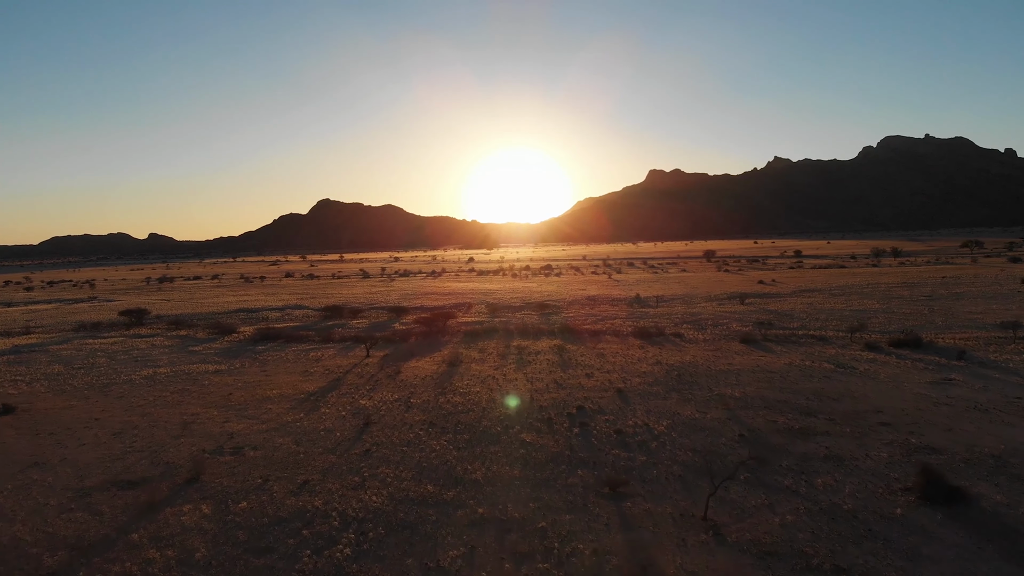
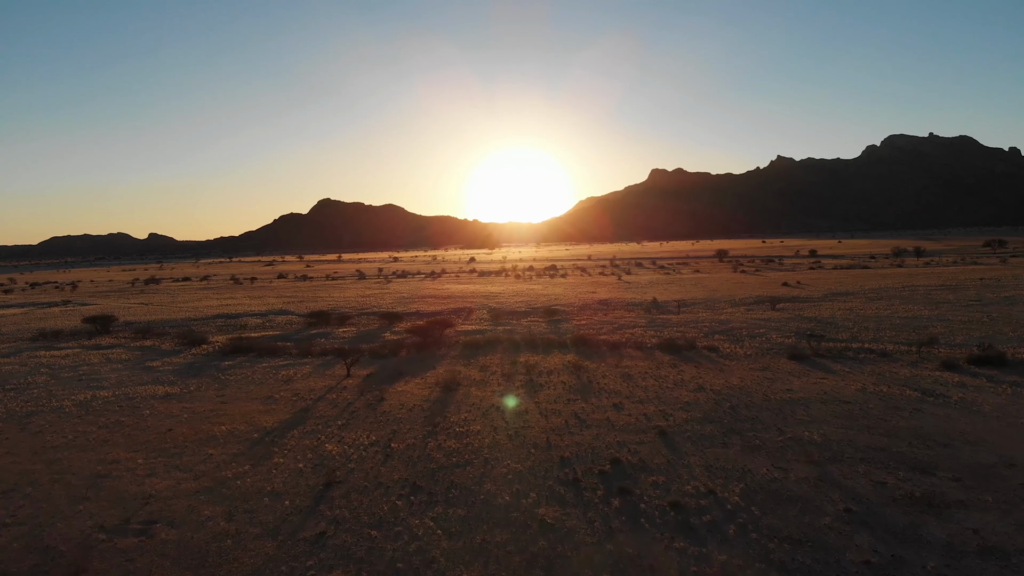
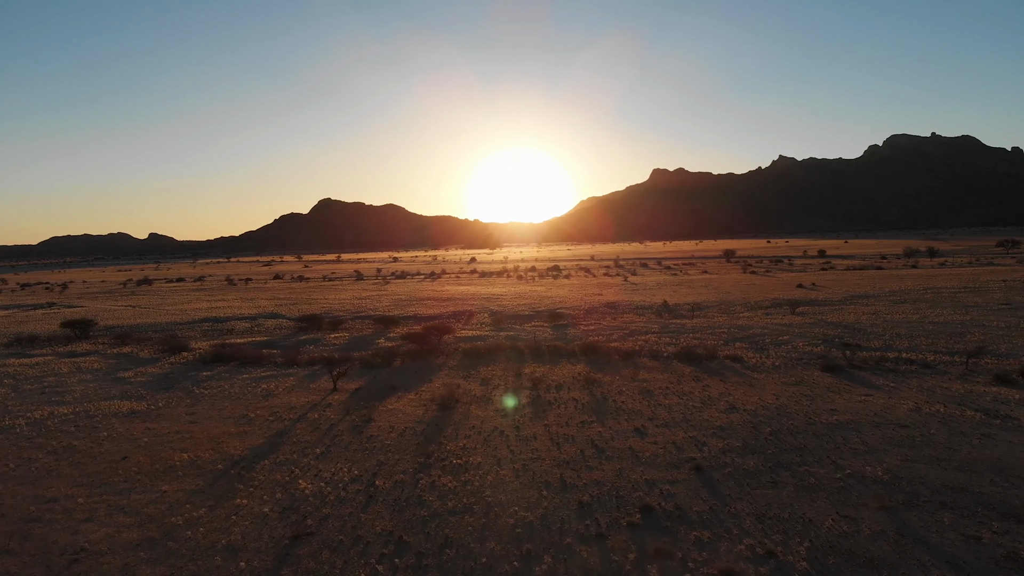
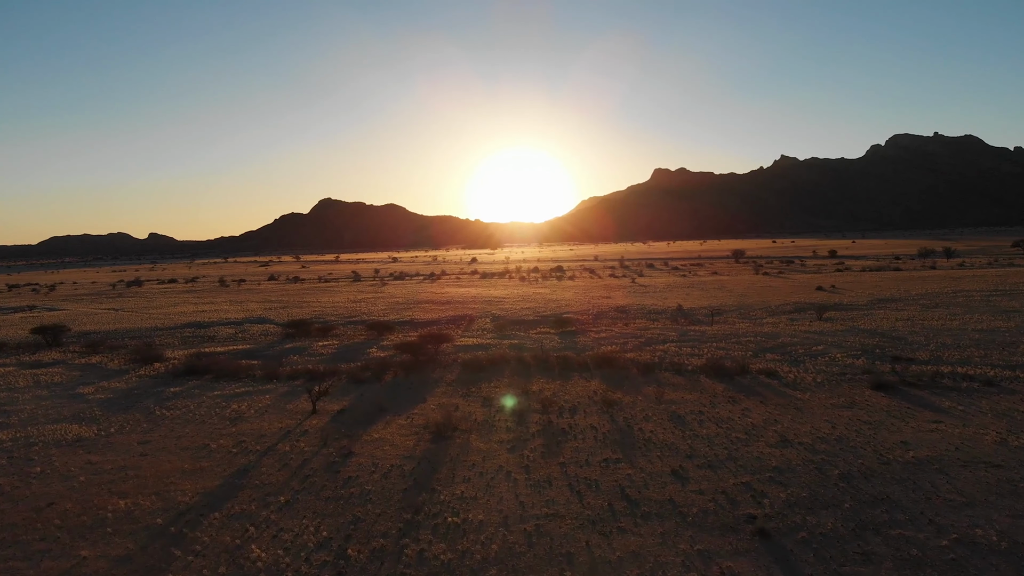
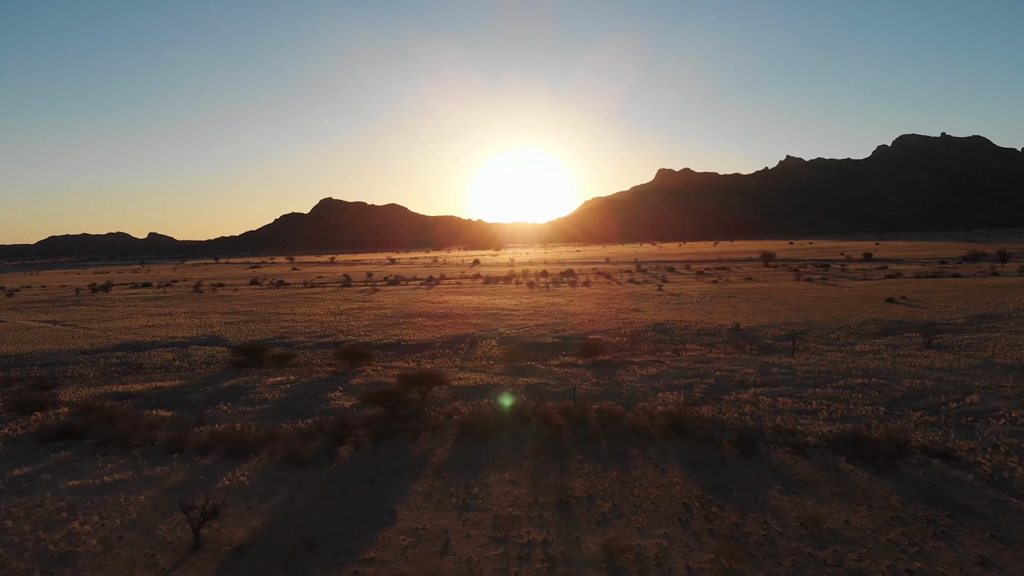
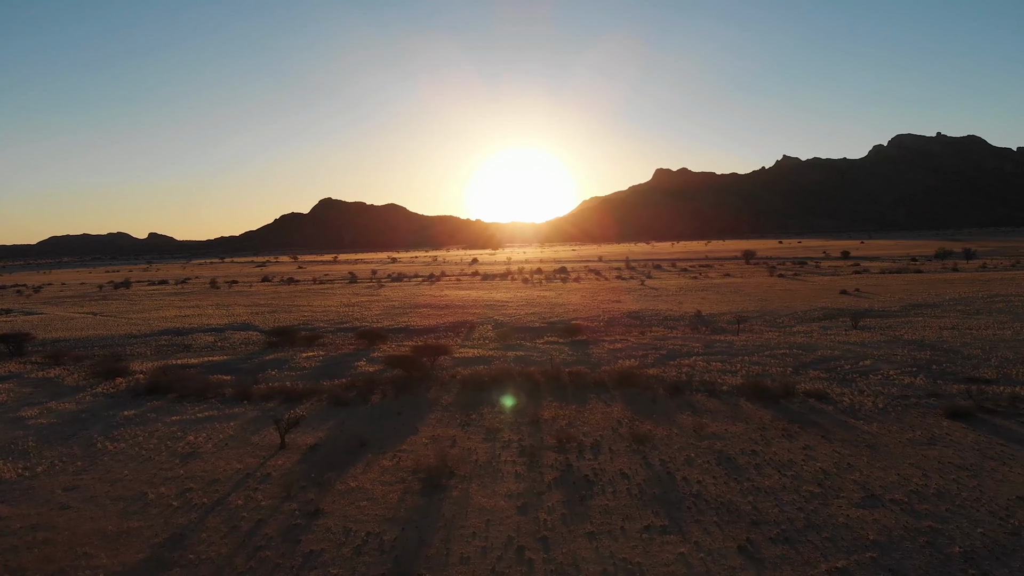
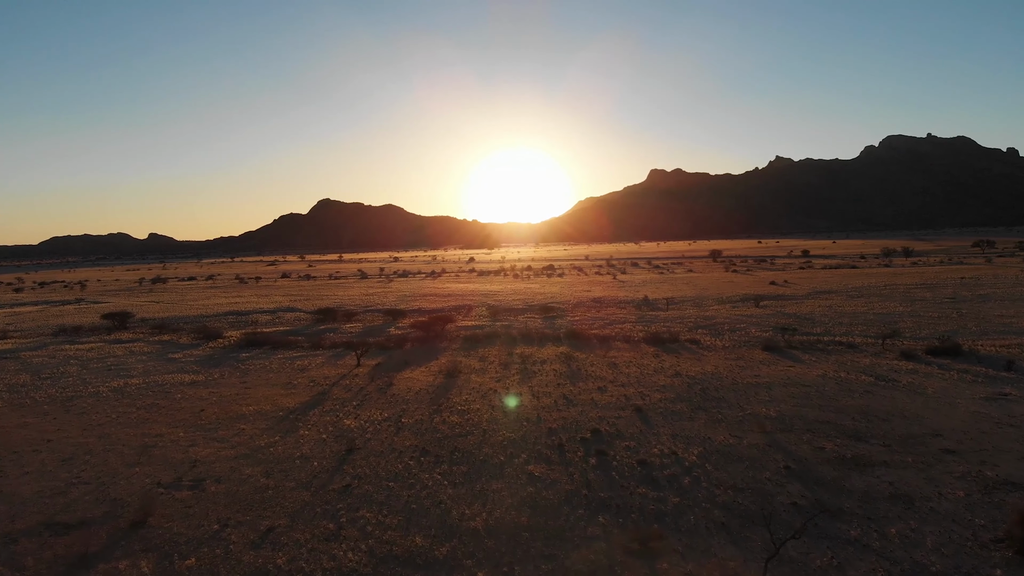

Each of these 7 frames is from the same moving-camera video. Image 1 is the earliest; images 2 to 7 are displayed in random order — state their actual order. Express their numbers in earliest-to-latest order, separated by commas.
7, 2, 3, 4, 6, 5
